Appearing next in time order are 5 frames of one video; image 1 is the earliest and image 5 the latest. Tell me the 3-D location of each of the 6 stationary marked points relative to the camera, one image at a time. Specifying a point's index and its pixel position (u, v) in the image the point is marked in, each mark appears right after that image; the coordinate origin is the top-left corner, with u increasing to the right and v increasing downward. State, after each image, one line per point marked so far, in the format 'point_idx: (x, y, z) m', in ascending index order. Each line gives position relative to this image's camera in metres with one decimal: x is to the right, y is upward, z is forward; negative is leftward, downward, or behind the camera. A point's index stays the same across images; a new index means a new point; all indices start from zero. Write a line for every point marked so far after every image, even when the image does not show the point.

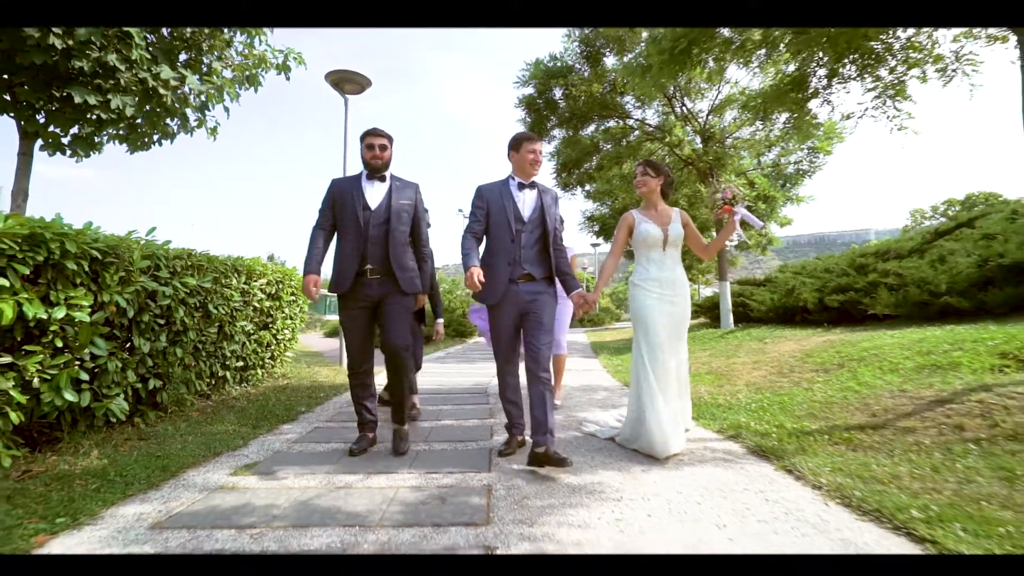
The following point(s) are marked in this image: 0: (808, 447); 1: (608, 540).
0: (+2.1, -1.1, +3.7) m
1: (+0.4, -1.2, +2.3) m
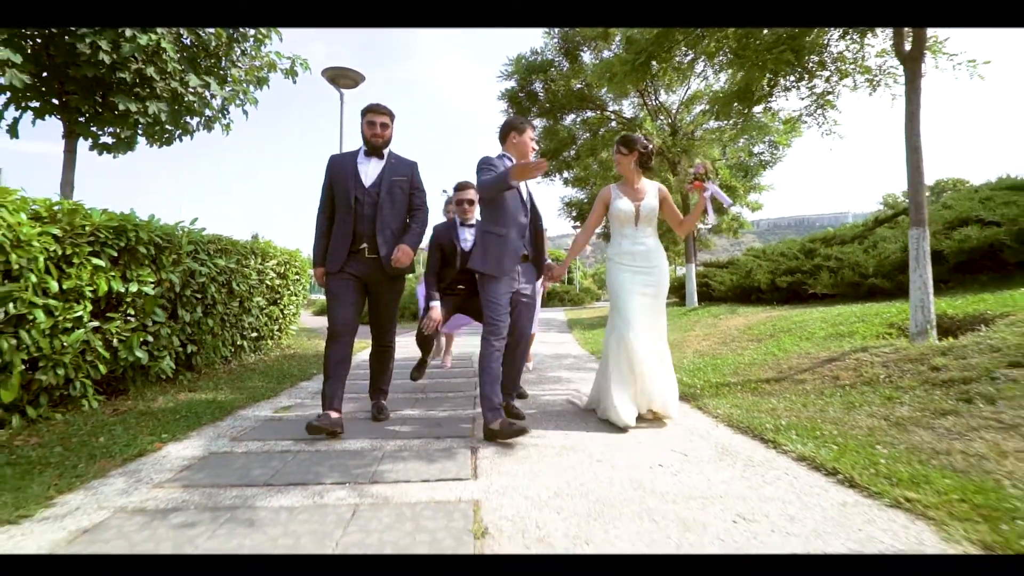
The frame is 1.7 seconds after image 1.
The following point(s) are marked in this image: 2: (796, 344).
0: (+1.9, -1.0, +4.8) m
1: (+0.3, -1.0, +3.4) m
2: (+3.5, -0.7, +6.3) m
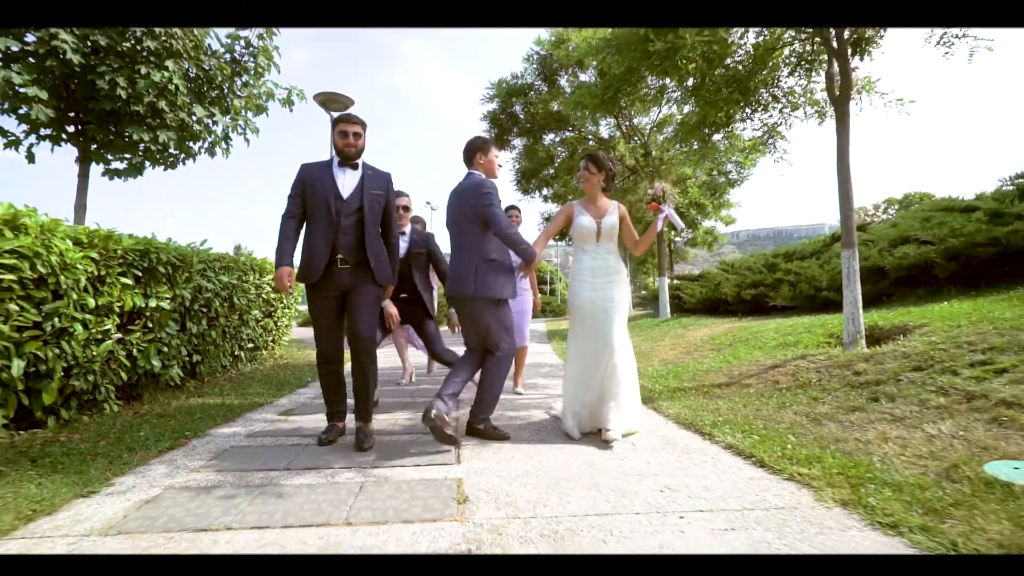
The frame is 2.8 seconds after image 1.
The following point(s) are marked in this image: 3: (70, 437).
0: (+1.7, -1.1, +5.4) m
1: (+0.1, -1.2, +4.0) m
2: (+3.3, -0.9, +7.0) m
3: (-3.2, -1.1, +3.7) m
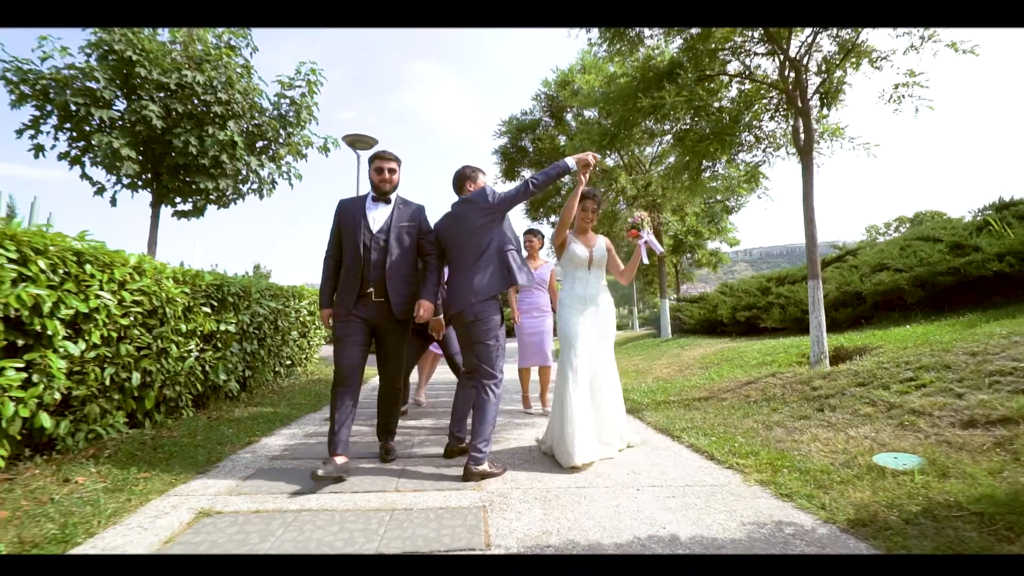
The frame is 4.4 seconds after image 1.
0: (+1.8, -1.5, +6.3) m
1: (+0.2, -1.5, +4.9) m
2: (+3.4, -1.3, +7.9) m
3: (-3.2, -1.3, +4.7) m
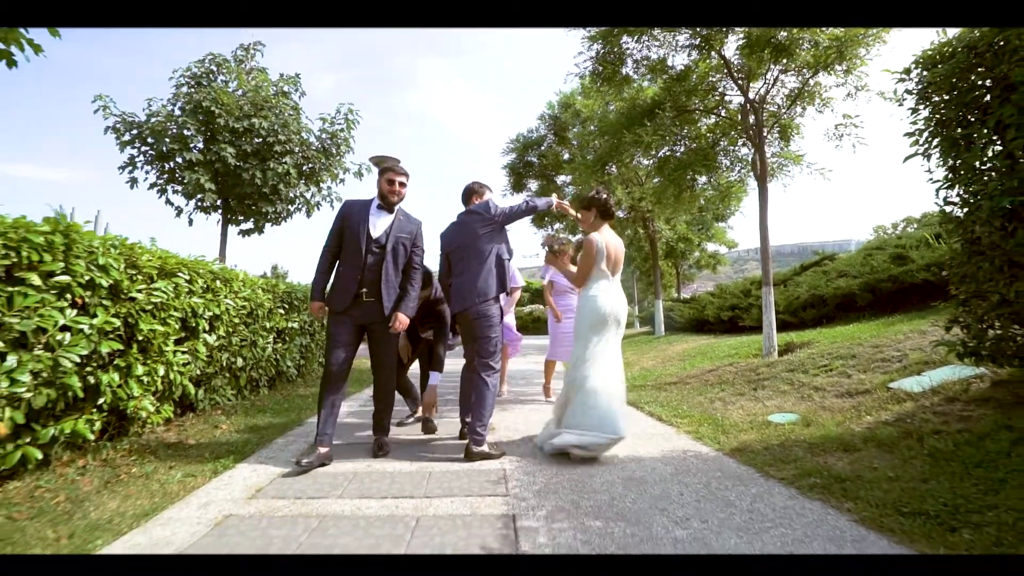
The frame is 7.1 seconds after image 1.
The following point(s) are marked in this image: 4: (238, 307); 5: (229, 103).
0: (+1.9, -1.6, +7.8) m
1: (+0.2, -1.5, +6.4) m
2: (+3.5, -1.4, +9.4) m
3: (-3.1, -1.4, +6.3) m
4: (-3.1, -0.2, +5.7) m
5: (-4.6, +3.0, +8.3) m
